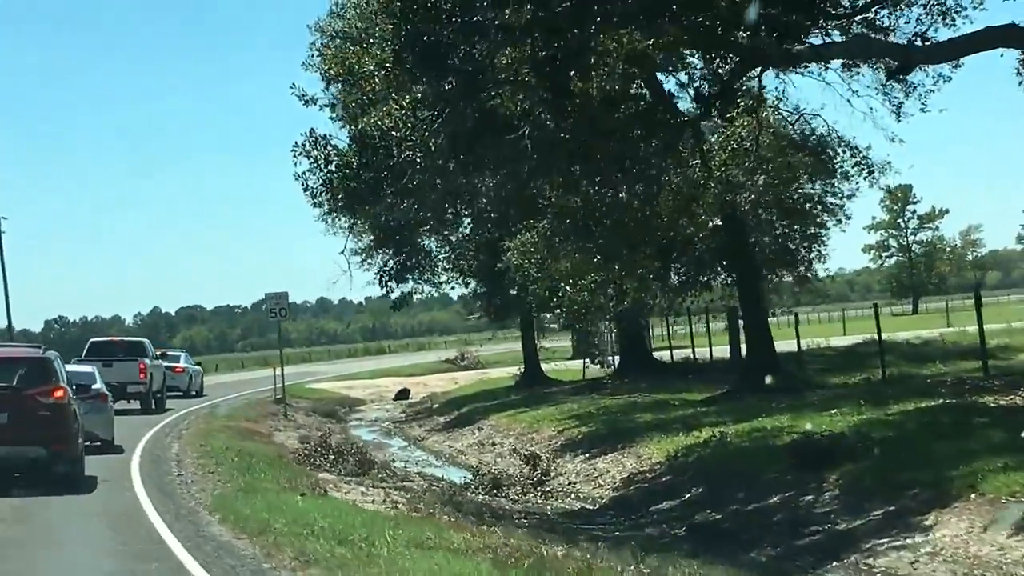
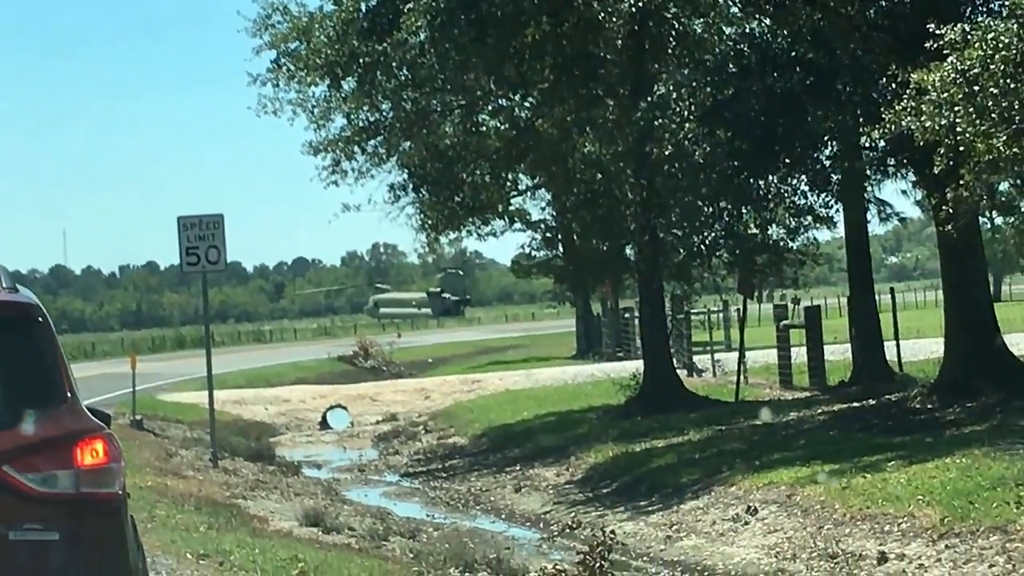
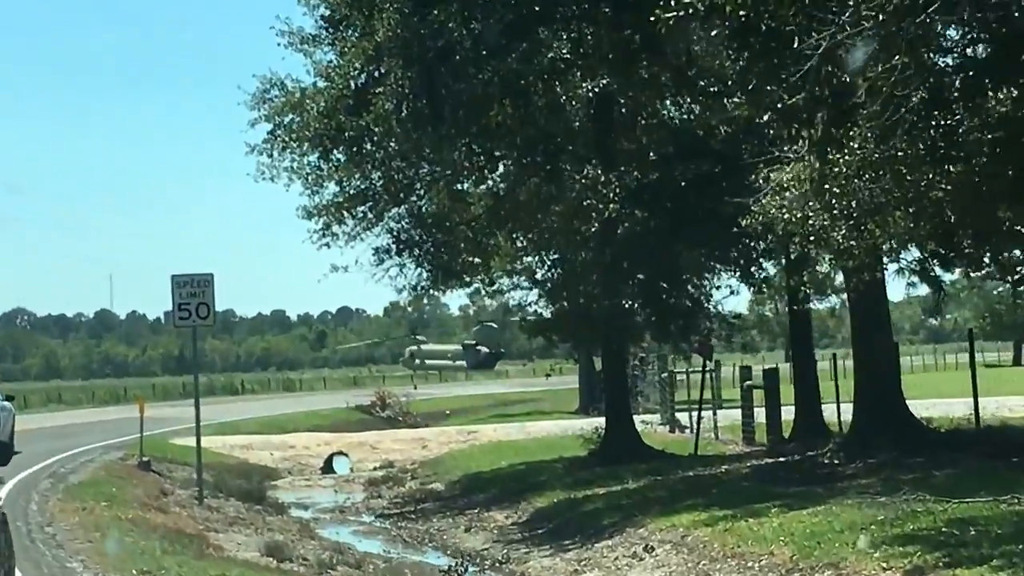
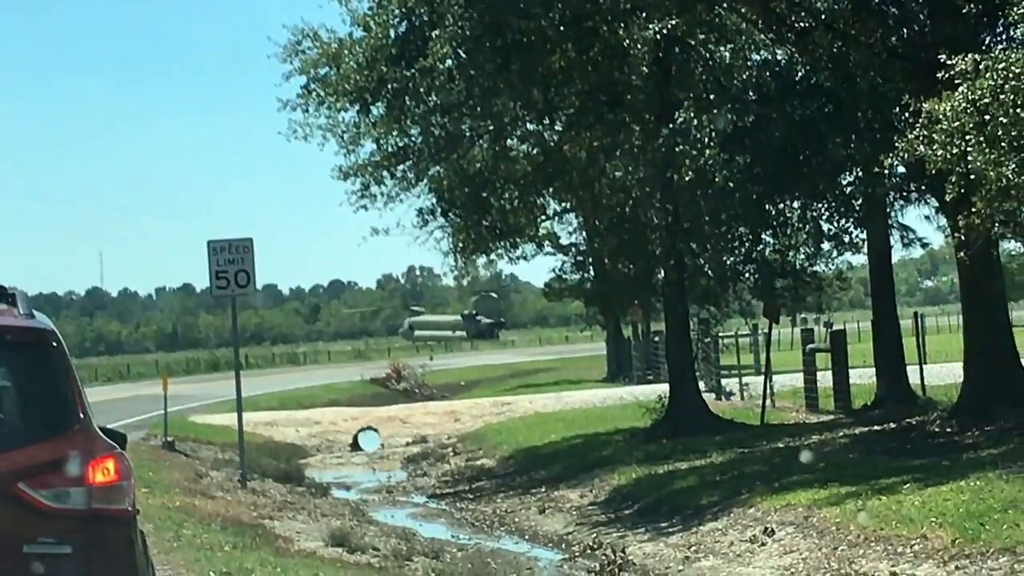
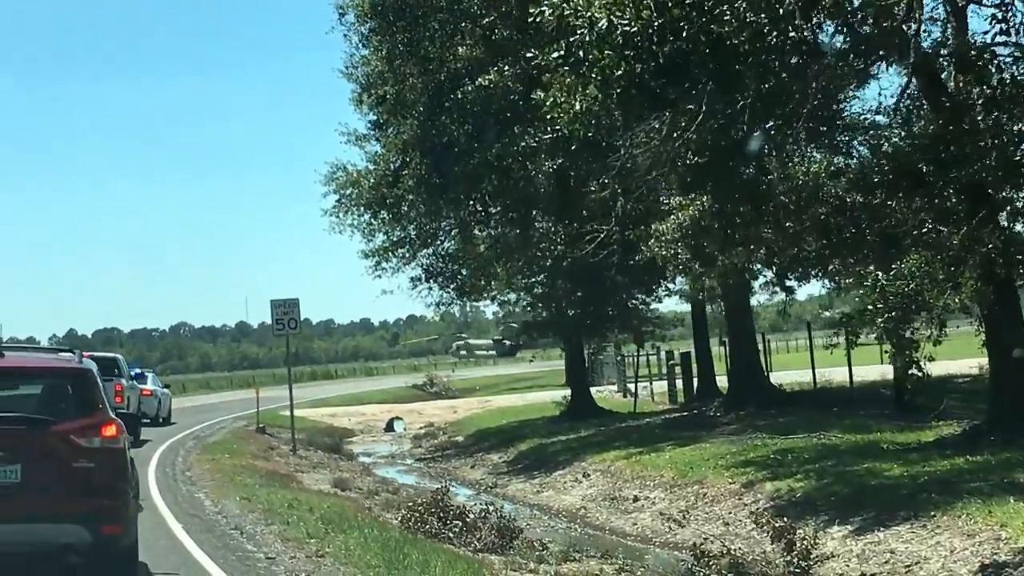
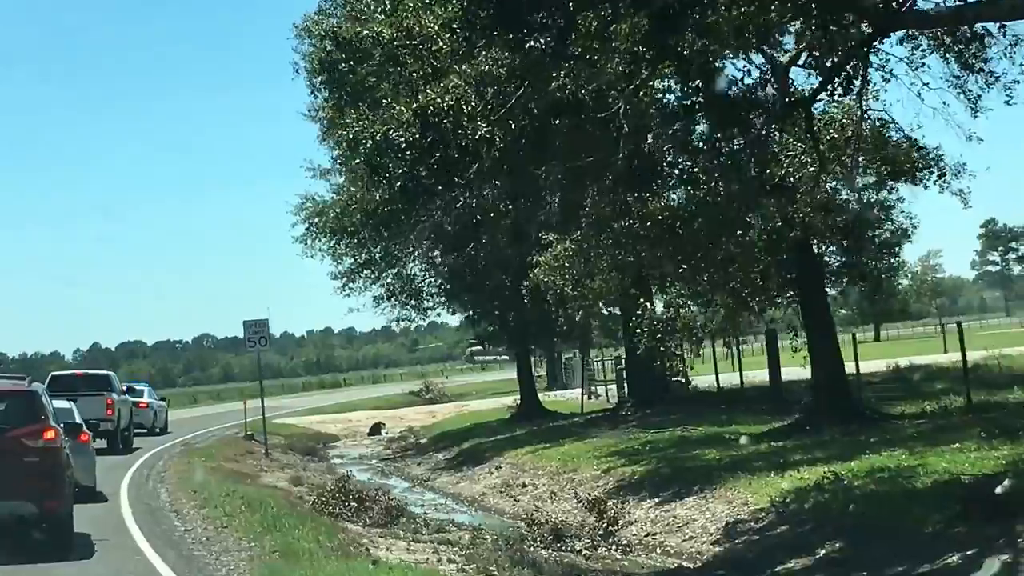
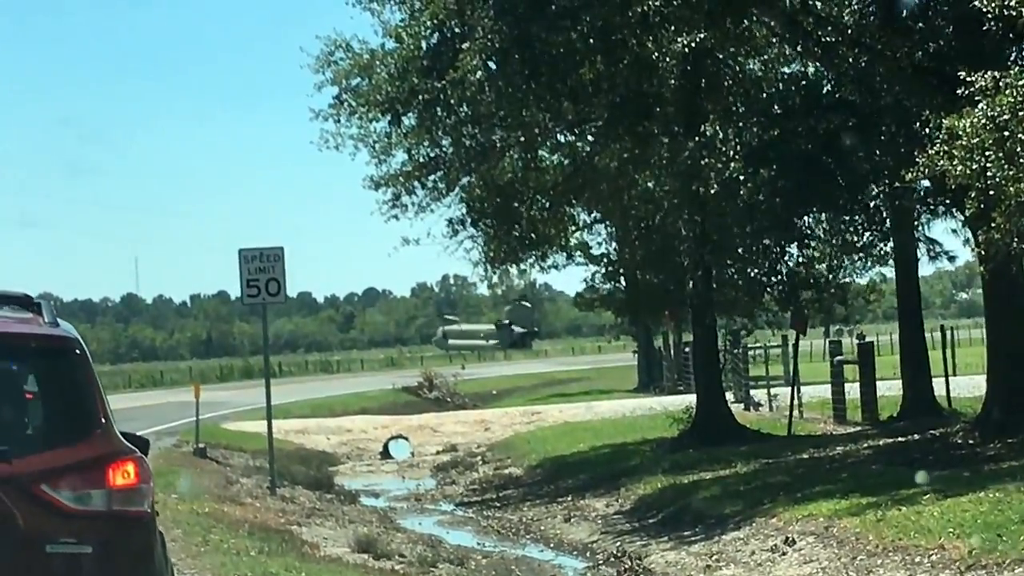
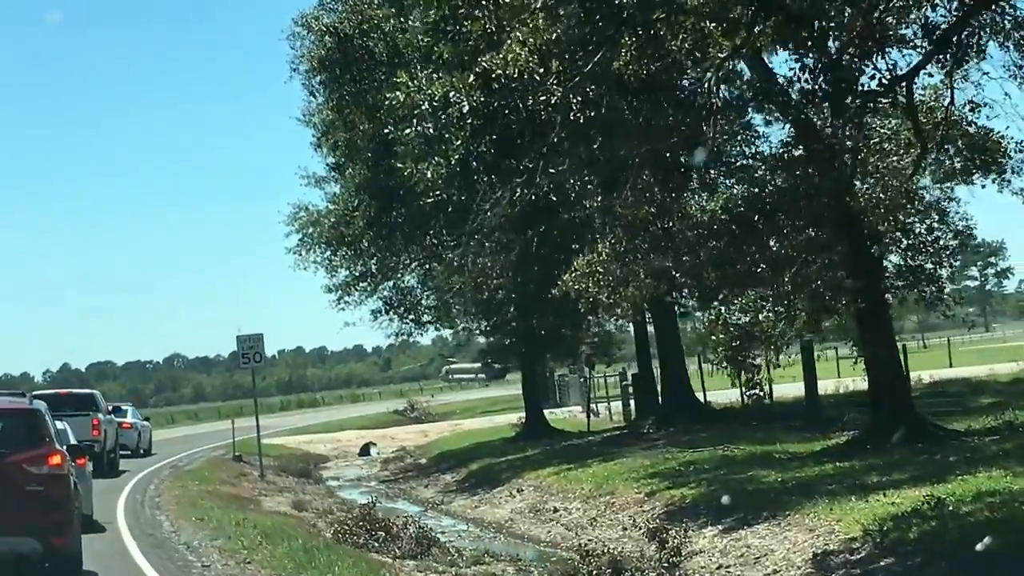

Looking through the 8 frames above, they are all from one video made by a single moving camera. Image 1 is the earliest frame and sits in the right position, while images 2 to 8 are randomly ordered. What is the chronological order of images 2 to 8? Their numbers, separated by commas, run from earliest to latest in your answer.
6, 8, 5, 3, 7, 4, 2
